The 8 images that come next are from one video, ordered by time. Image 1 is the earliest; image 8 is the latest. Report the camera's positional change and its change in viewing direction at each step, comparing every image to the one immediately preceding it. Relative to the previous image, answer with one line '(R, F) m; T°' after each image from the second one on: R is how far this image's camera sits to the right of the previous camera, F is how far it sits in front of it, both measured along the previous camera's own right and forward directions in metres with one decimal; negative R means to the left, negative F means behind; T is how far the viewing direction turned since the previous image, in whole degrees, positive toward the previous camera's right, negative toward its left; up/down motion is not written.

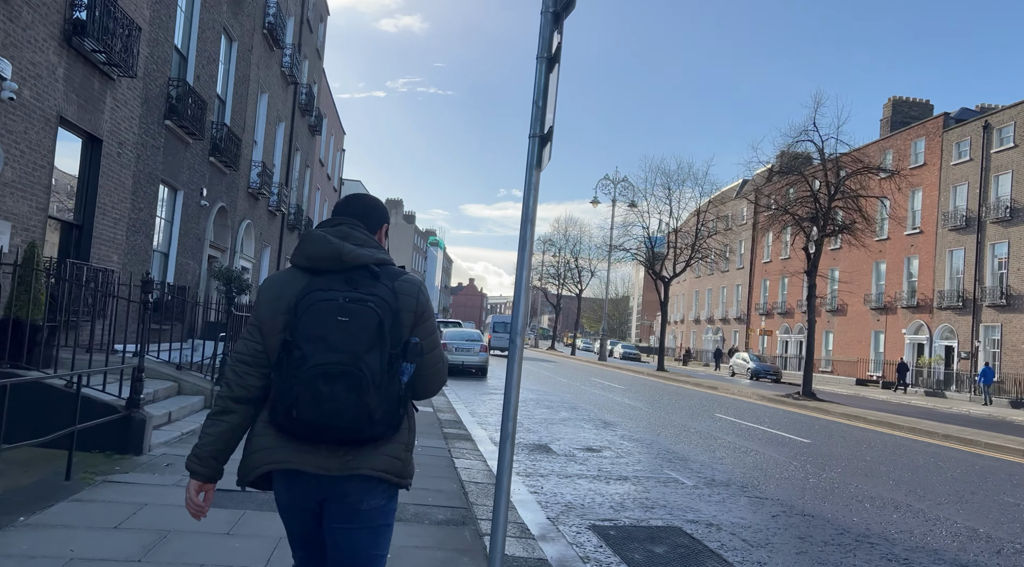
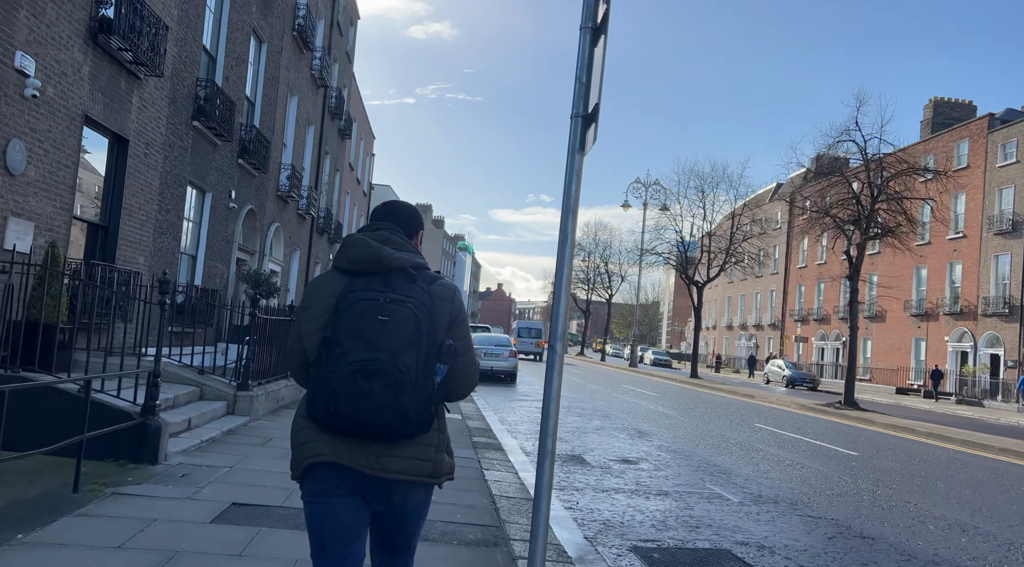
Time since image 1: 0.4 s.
(0.0, +0.4) m; -2°
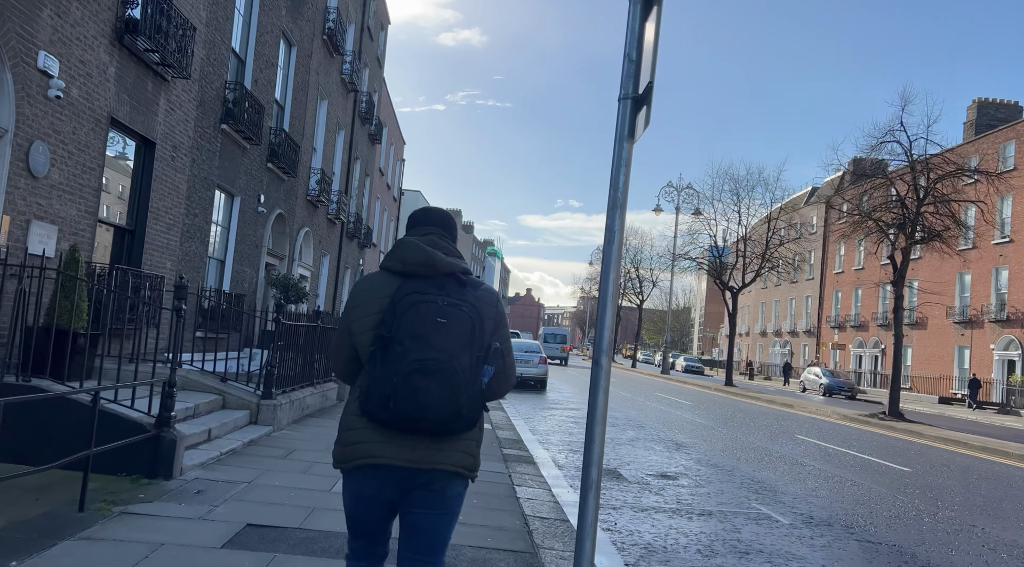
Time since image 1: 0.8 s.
(0.0, +0.3) m; -2°
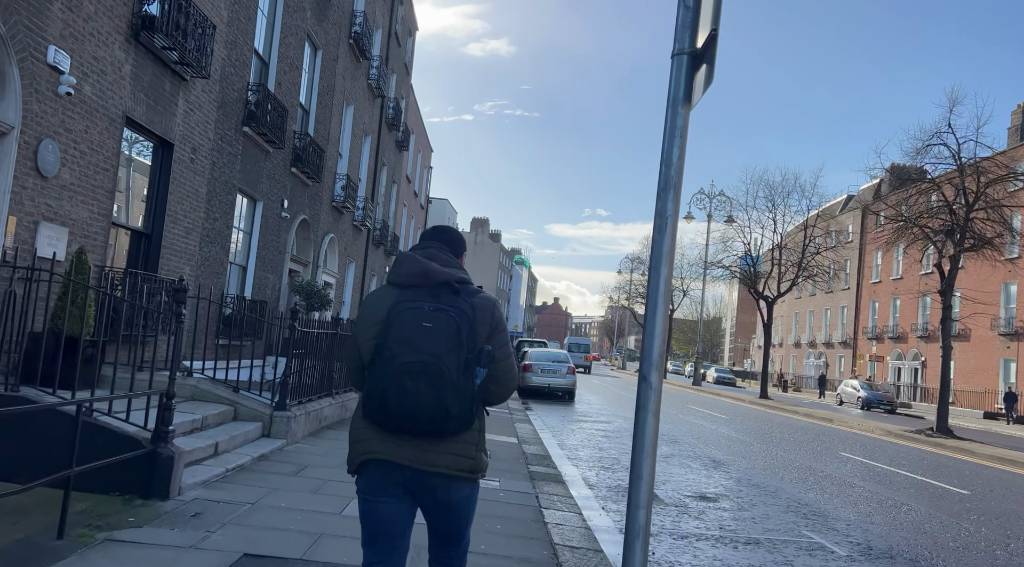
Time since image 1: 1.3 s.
(0.0, +0.5) m; -2°
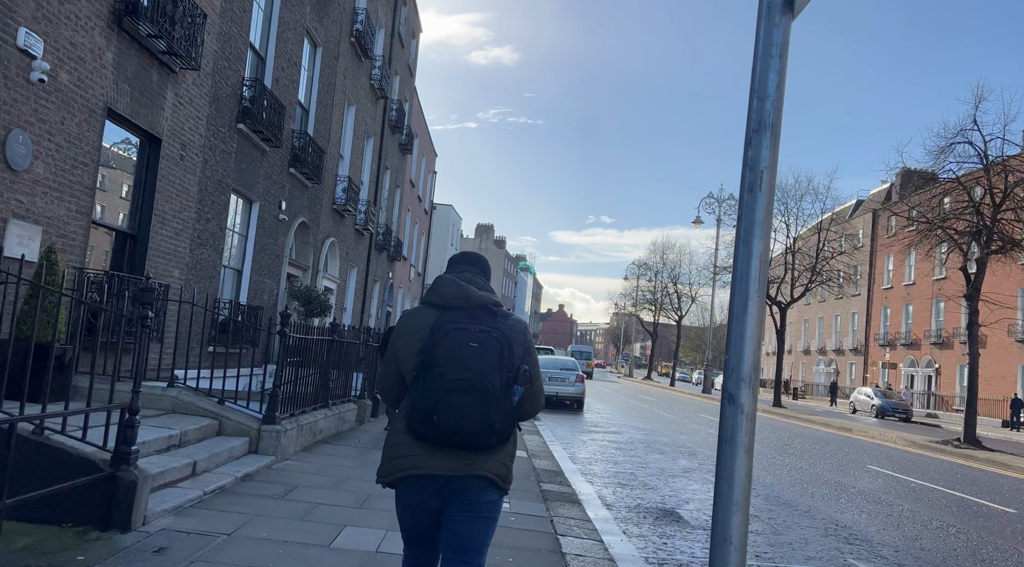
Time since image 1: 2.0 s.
(-0.1, +0.6) m; 0°
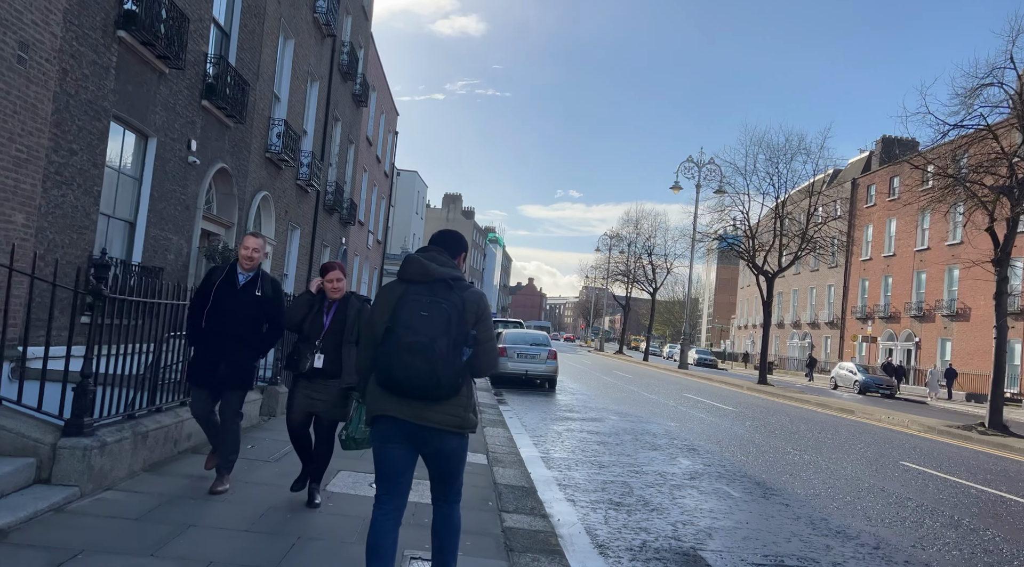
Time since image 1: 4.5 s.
(+0.1, +2.3) m; +2°
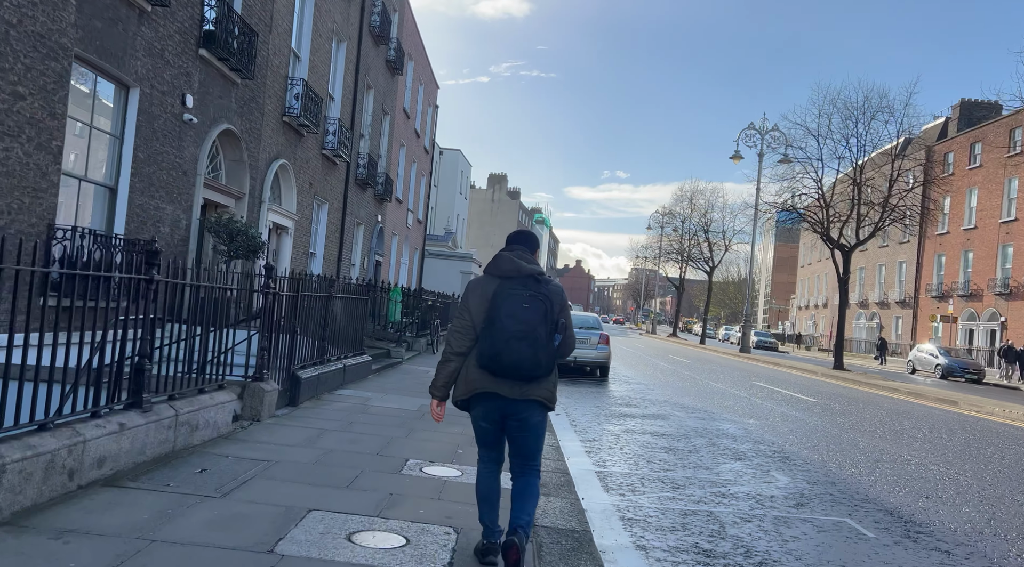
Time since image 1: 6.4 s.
(0.0, +1.7) m; -4°
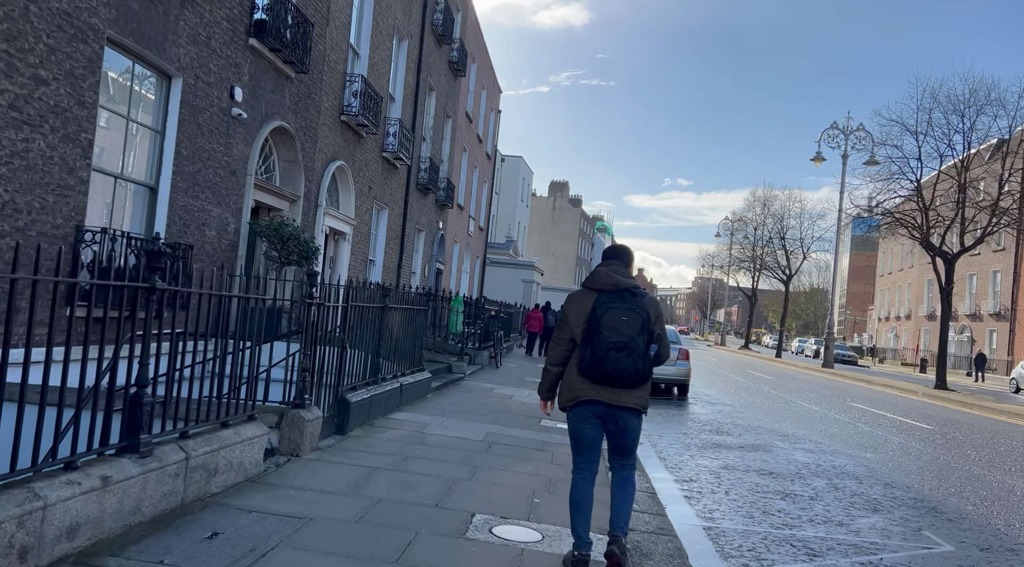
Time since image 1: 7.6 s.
(-0.2, +1.1) m; -5°
